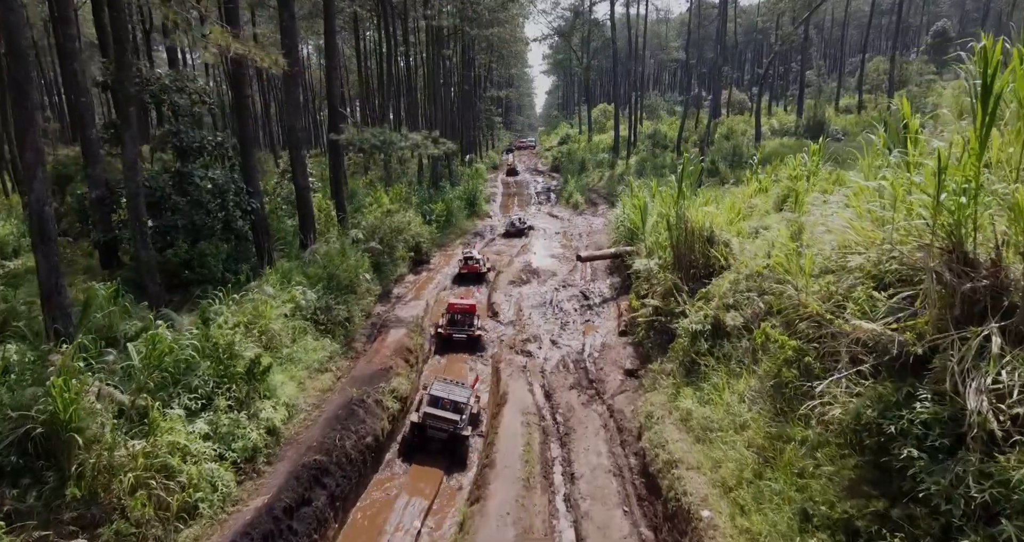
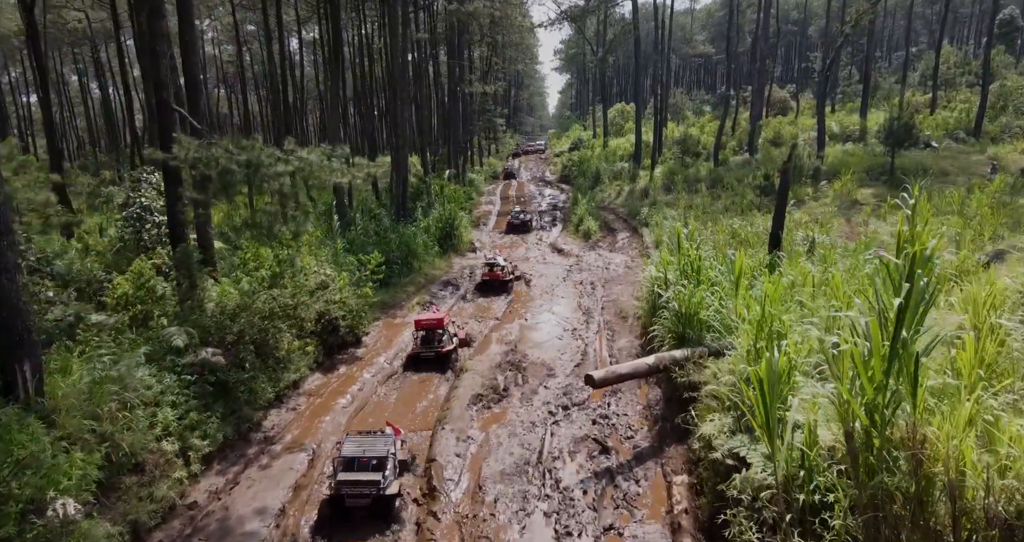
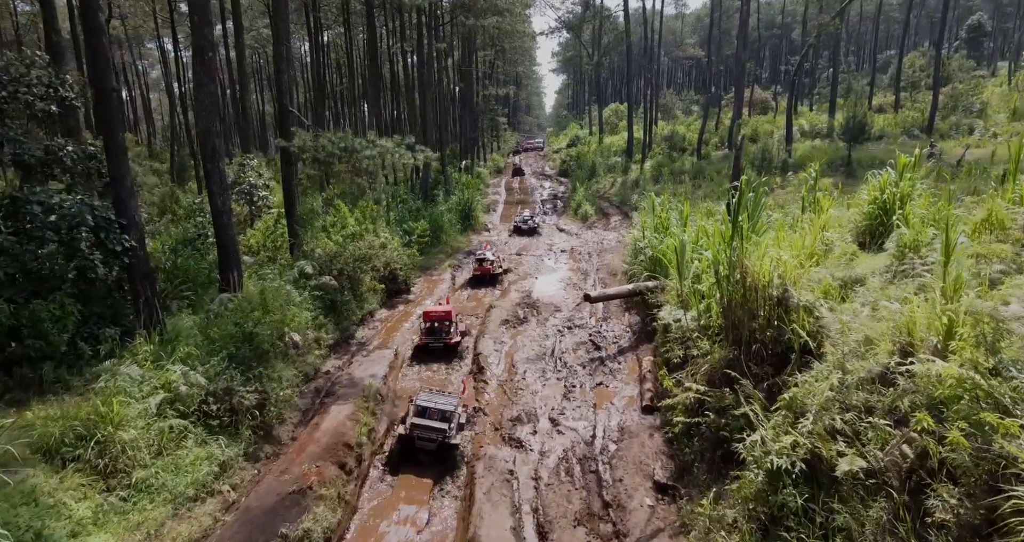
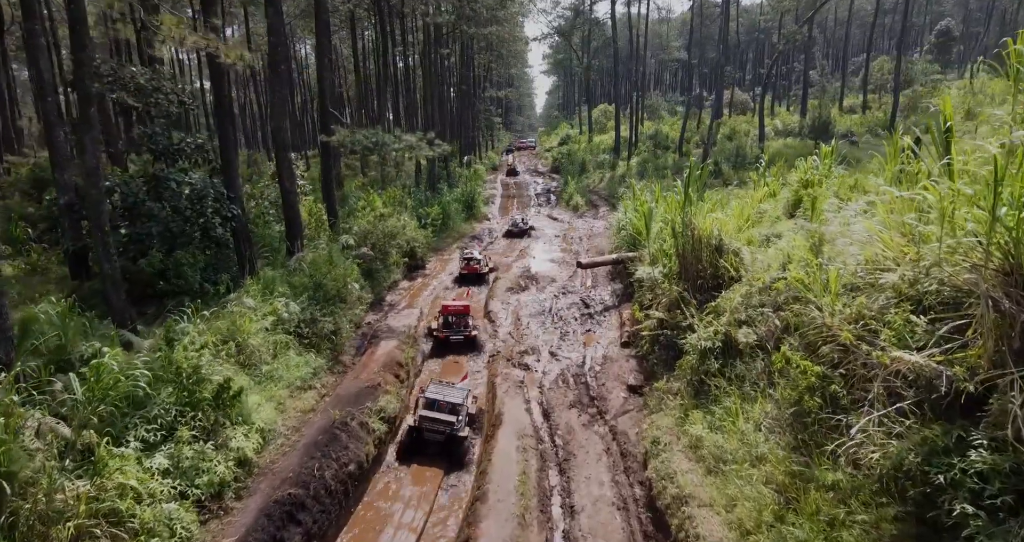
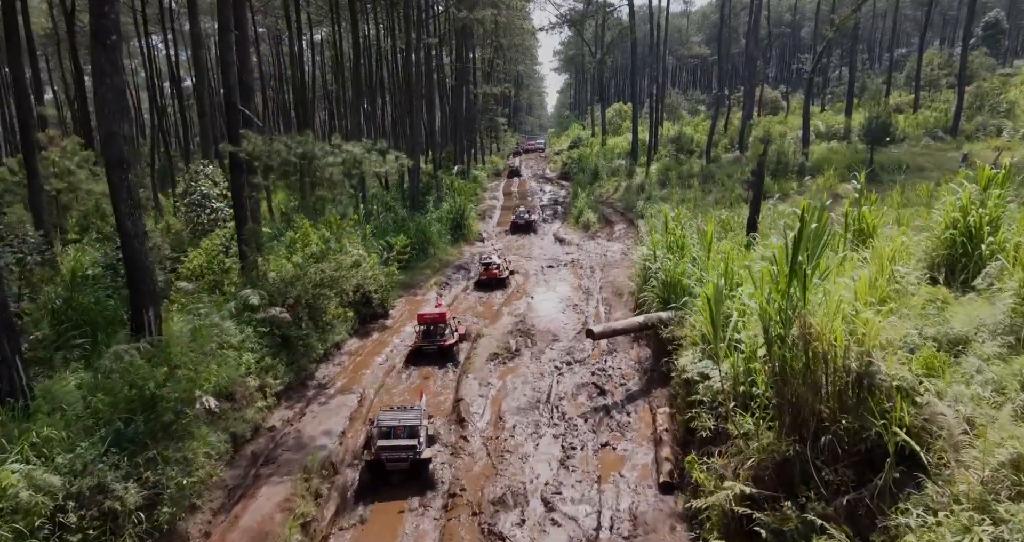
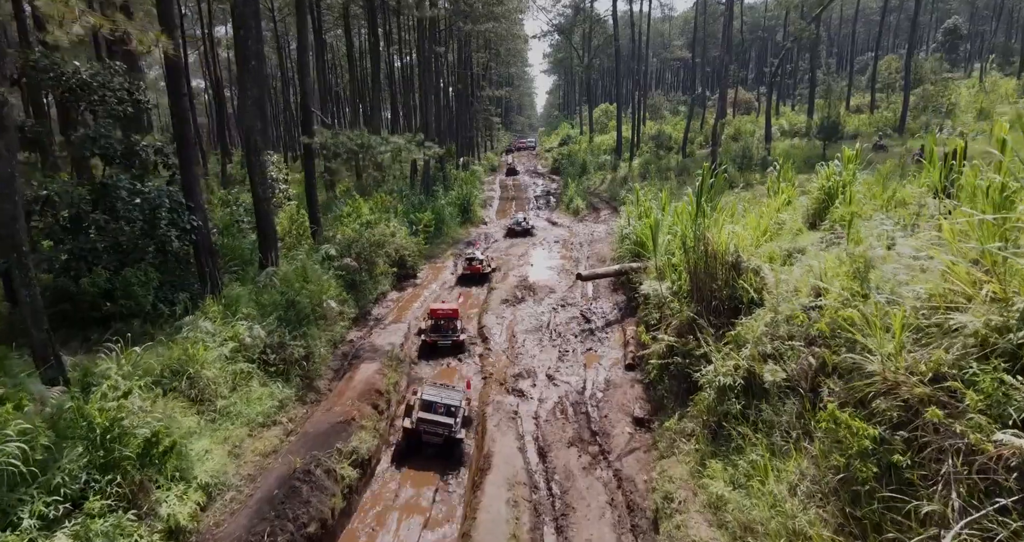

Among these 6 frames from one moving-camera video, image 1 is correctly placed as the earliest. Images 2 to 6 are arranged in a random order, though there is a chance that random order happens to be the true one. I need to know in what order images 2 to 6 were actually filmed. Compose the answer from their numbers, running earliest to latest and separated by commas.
4, 6, 3, 5, 2
